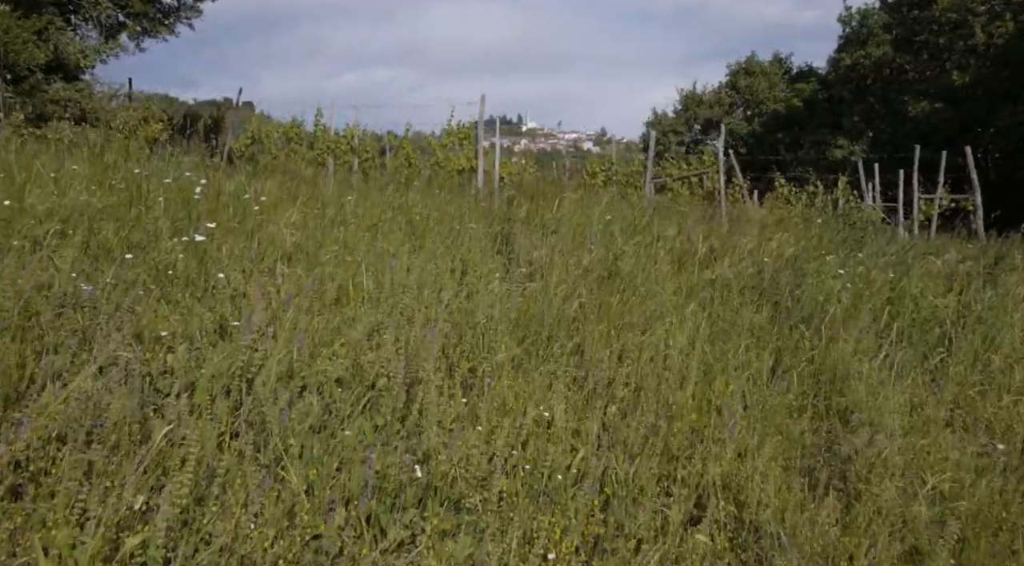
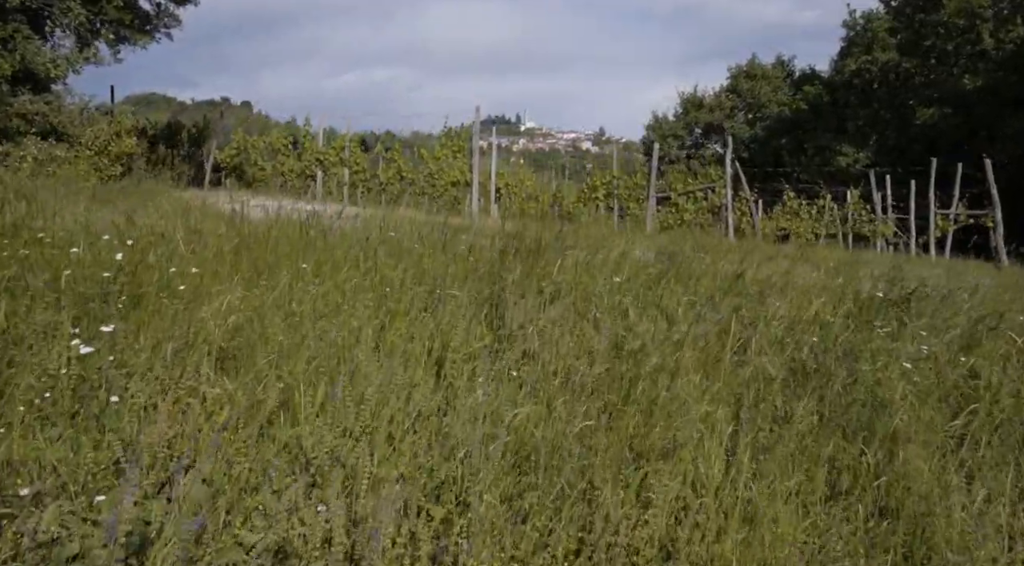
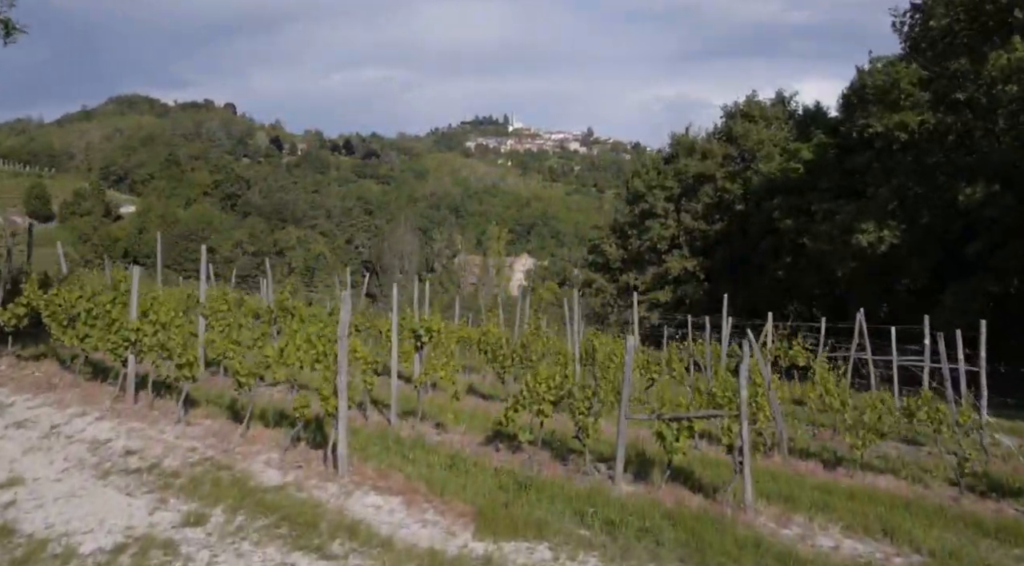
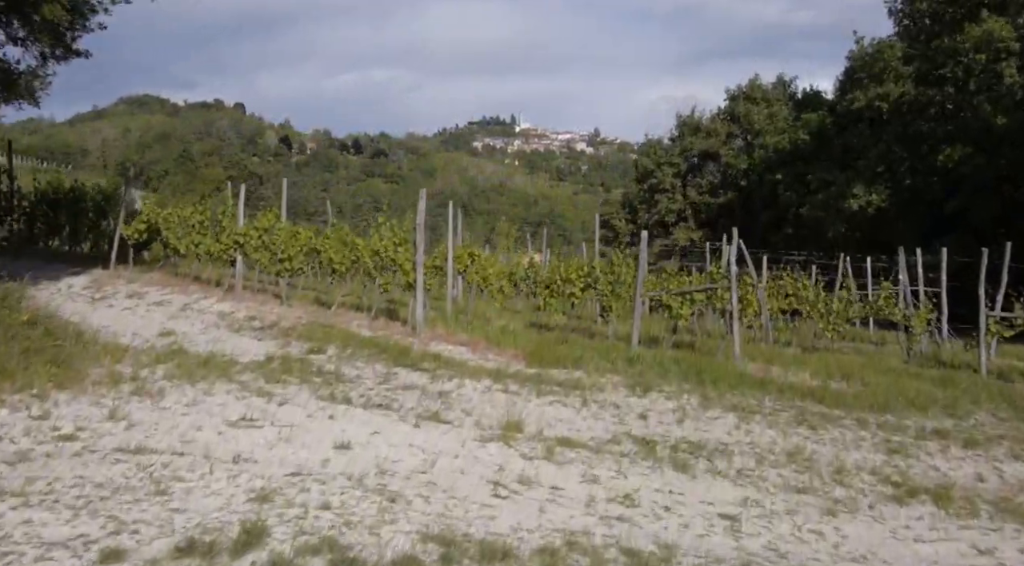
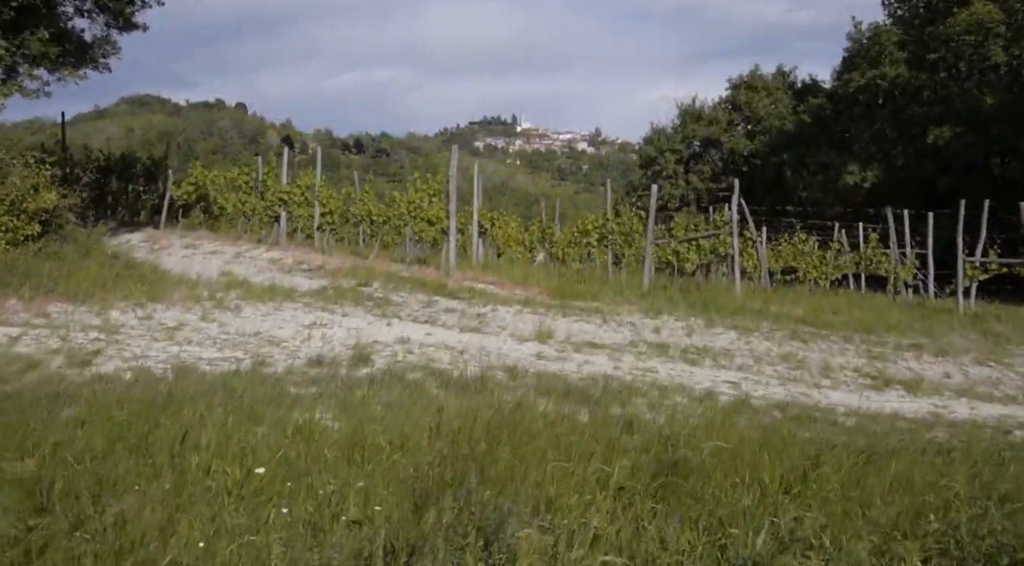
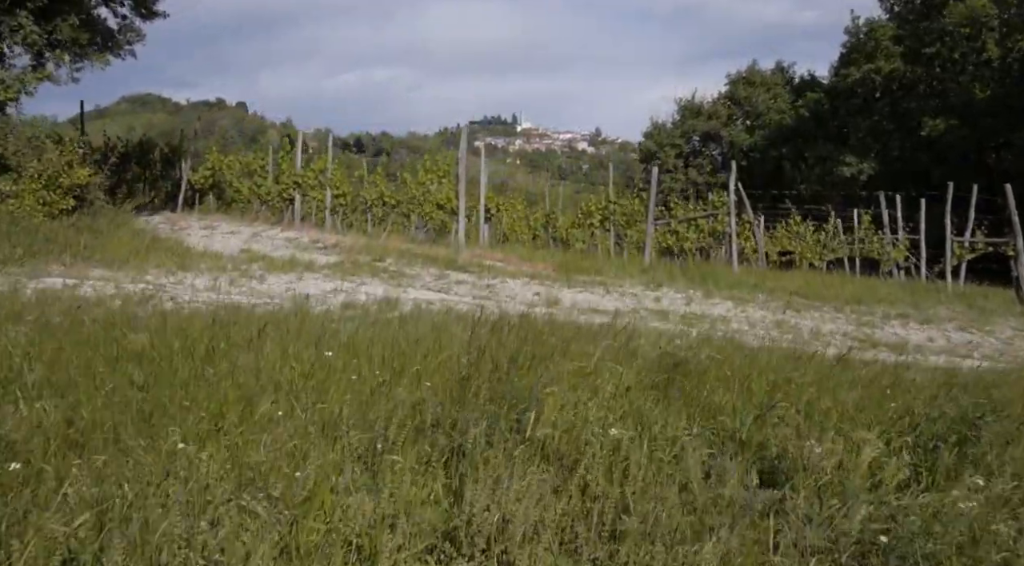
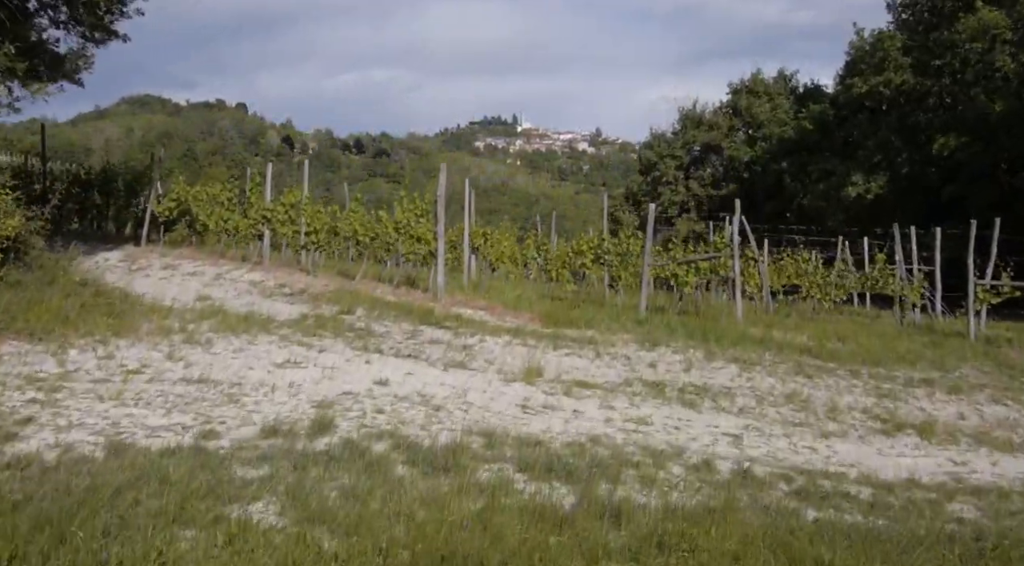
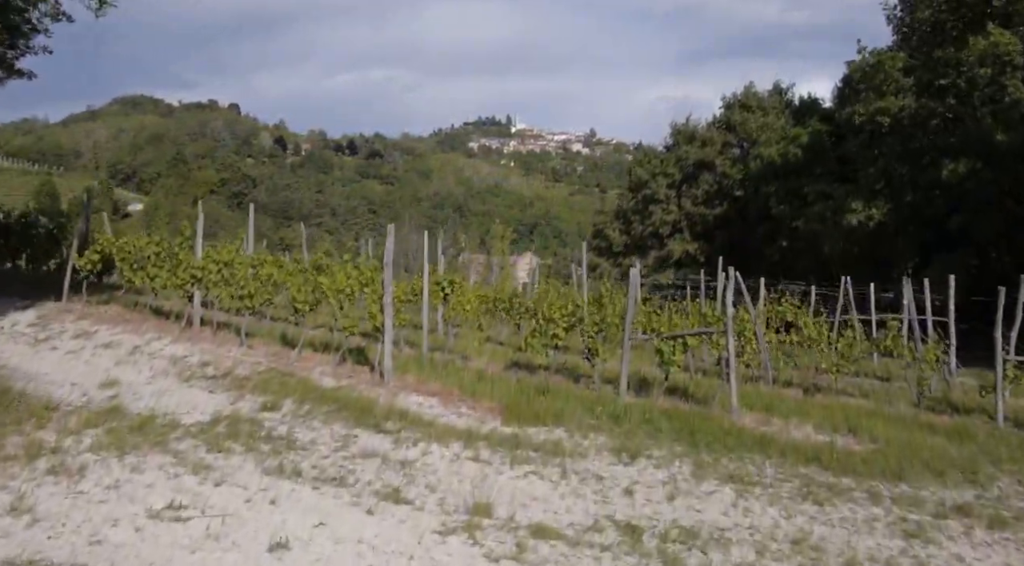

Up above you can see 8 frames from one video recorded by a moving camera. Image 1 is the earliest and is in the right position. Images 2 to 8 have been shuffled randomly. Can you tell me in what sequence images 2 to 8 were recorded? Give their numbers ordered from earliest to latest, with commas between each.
2, 6, 5, 7, 4, 8, 3
